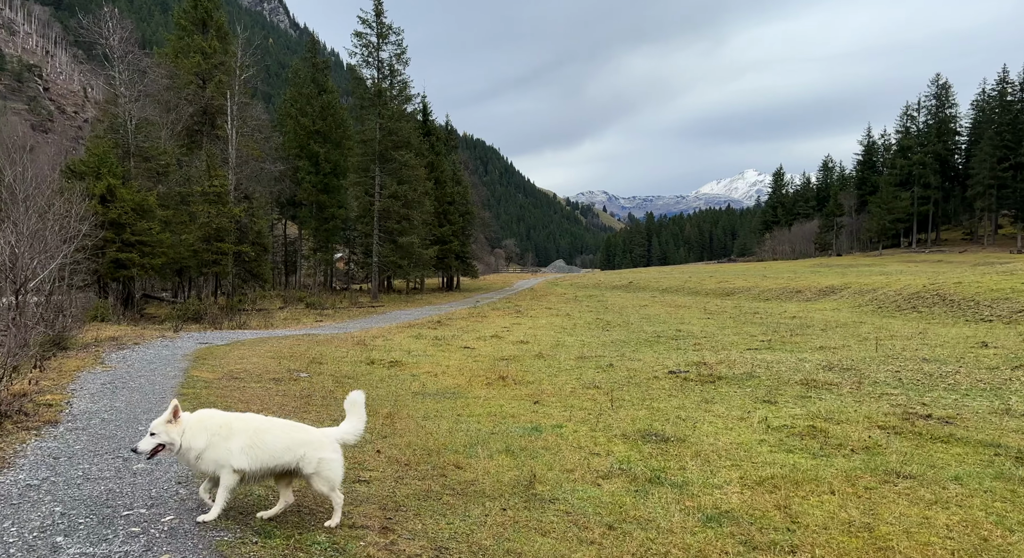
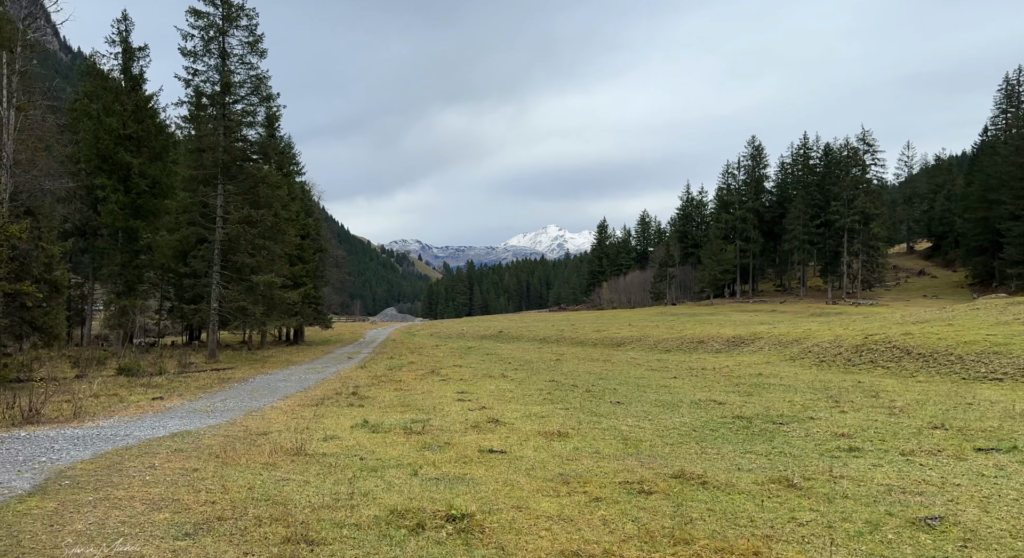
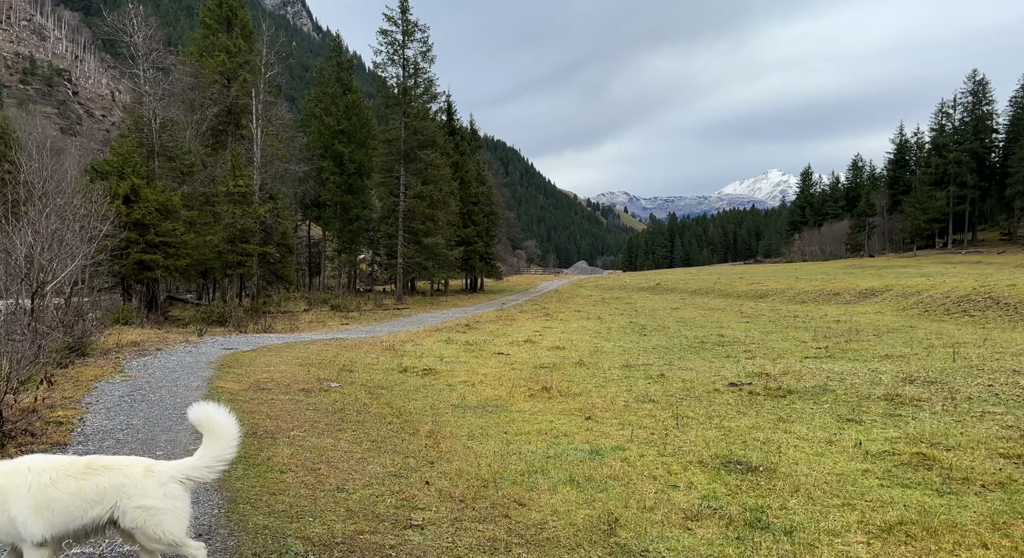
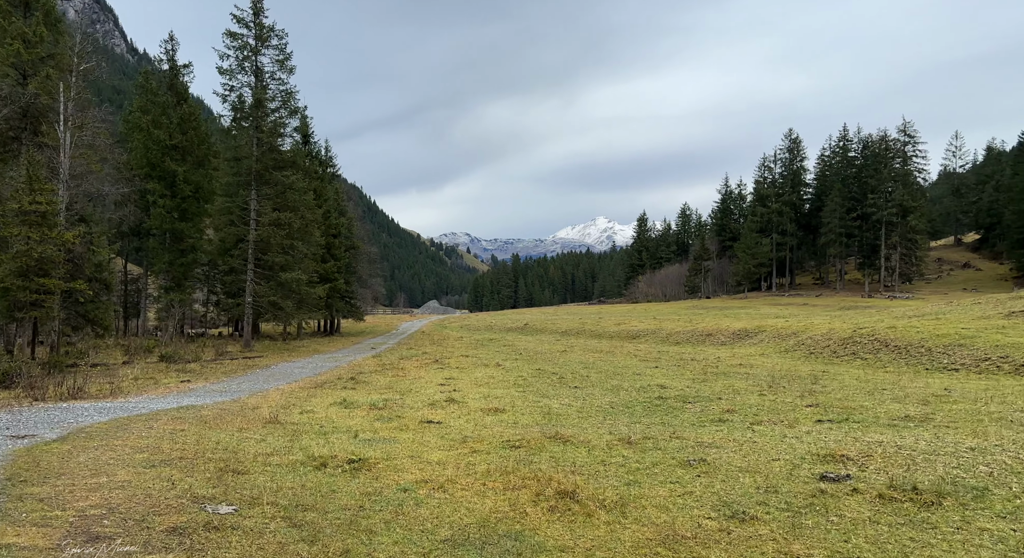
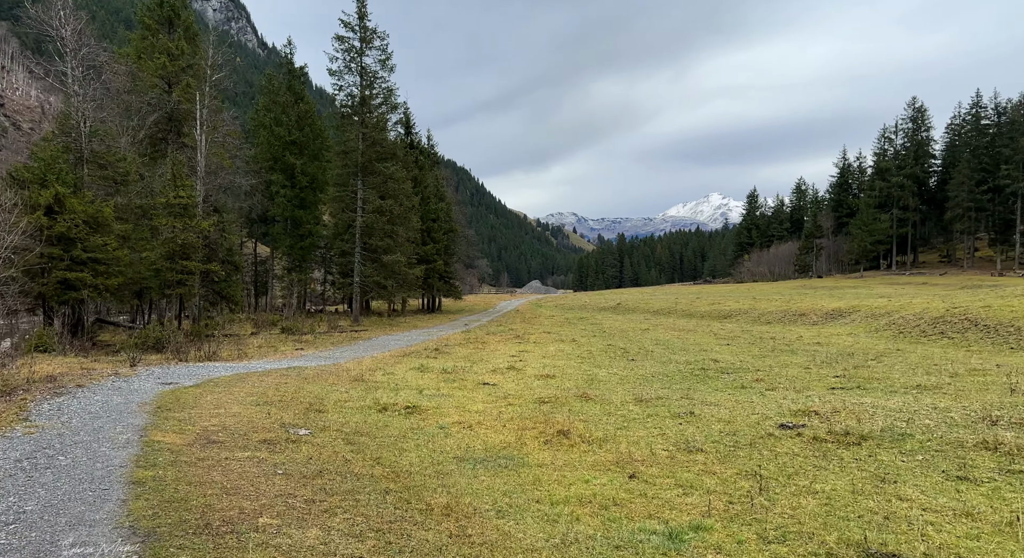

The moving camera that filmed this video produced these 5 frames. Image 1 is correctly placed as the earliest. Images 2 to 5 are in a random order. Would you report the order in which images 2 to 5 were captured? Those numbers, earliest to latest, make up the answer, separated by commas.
3, 5, 4, 2
